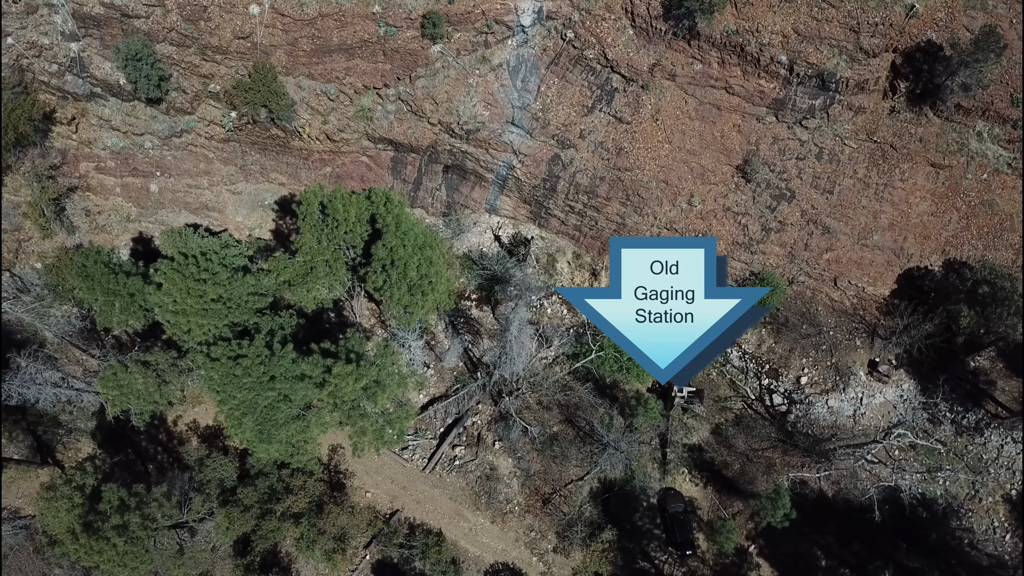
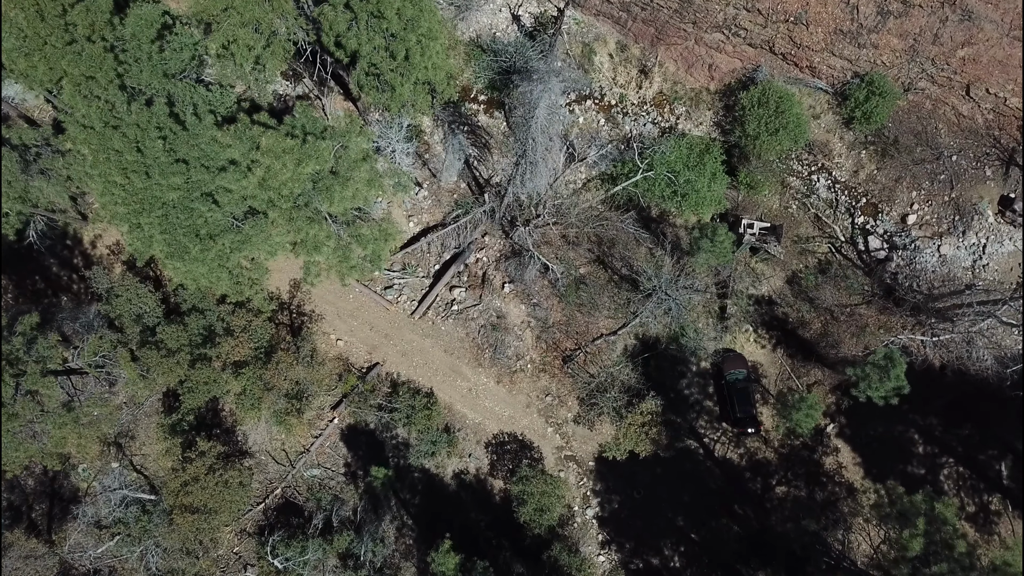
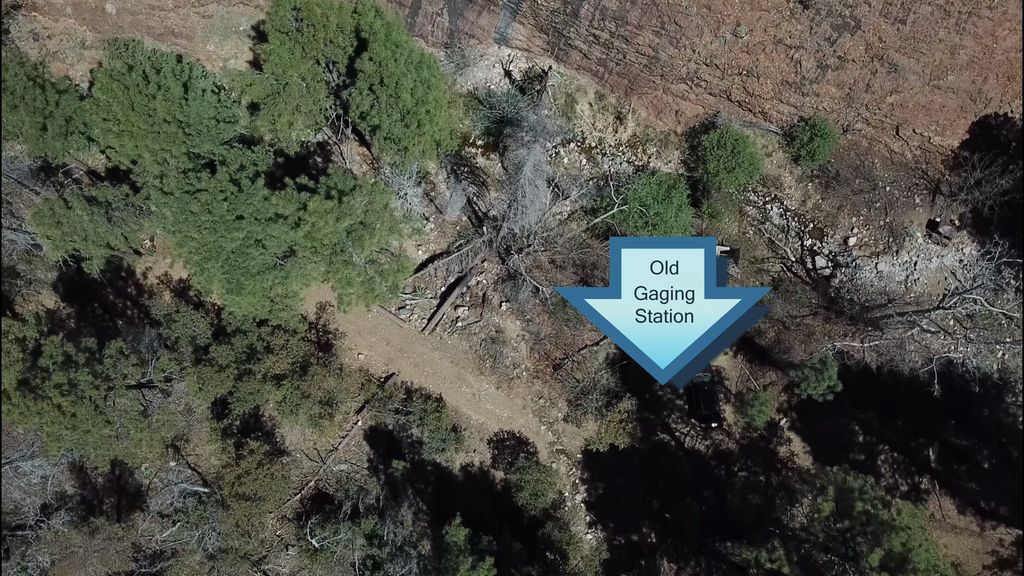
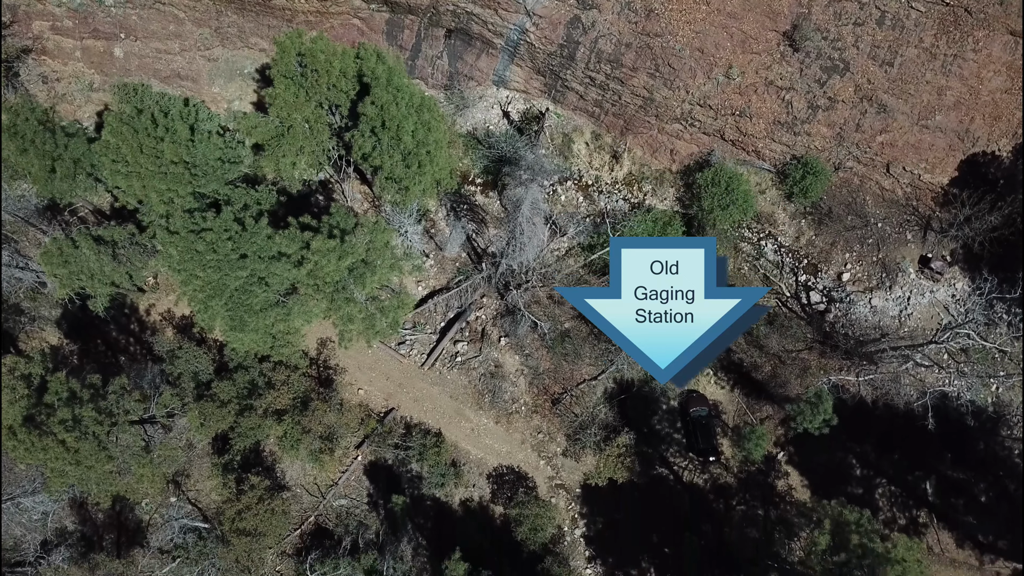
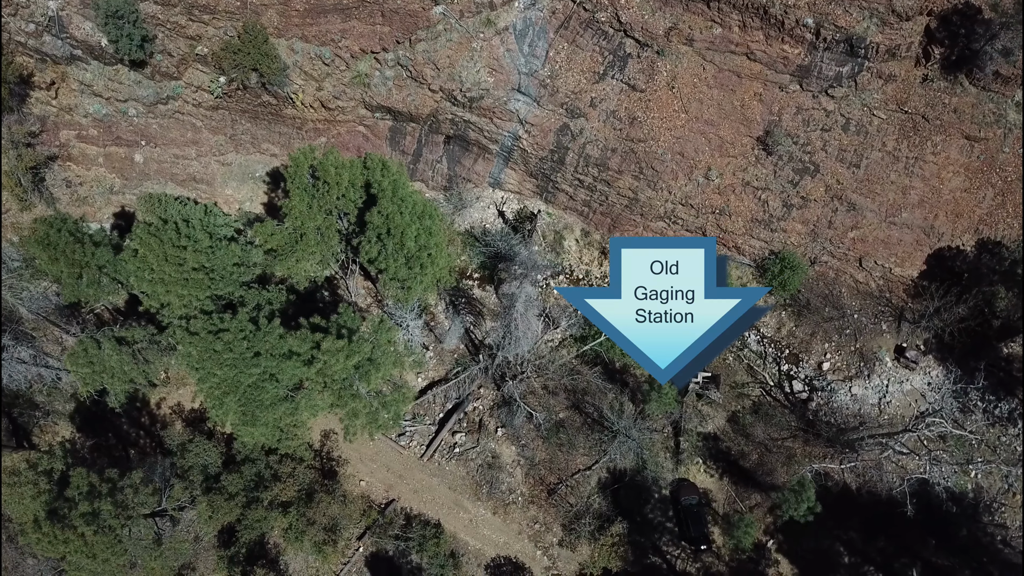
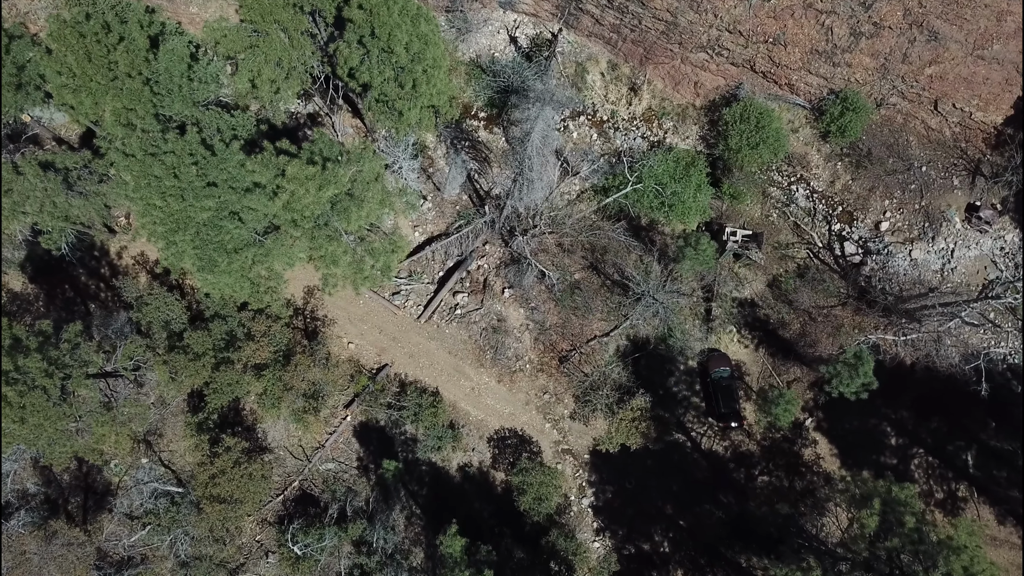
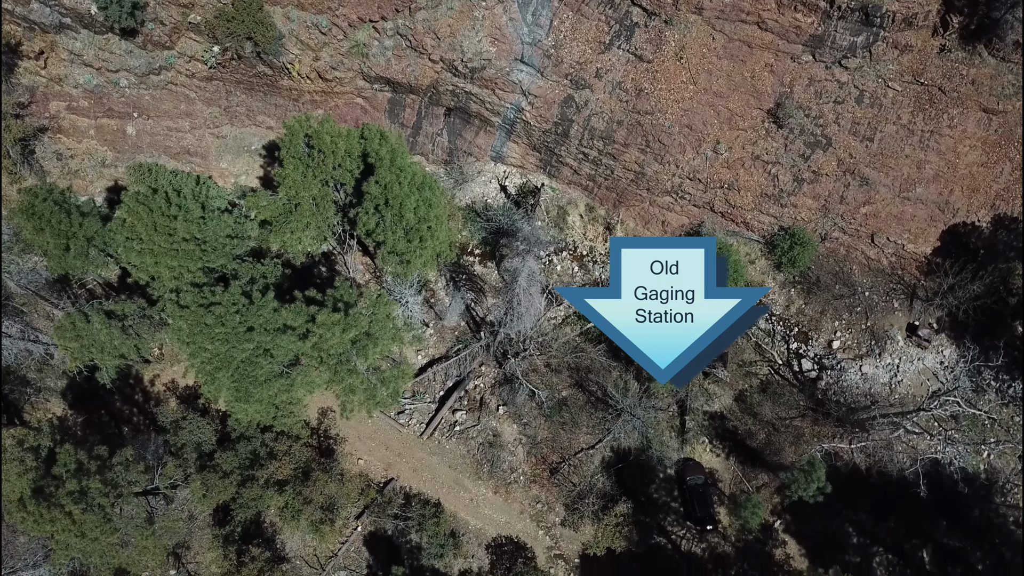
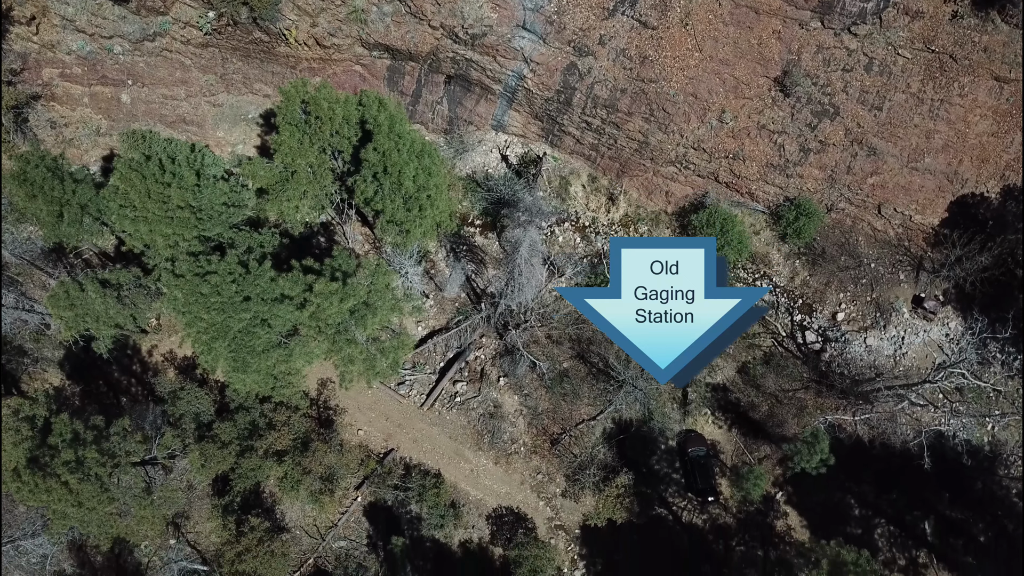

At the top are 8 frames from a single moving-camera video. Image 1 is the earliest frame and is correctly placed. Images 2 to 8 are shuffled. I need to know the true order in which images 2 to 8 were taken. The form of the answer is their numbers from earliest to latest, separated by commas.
5, 7, 8, 4, 3, 6, 2
